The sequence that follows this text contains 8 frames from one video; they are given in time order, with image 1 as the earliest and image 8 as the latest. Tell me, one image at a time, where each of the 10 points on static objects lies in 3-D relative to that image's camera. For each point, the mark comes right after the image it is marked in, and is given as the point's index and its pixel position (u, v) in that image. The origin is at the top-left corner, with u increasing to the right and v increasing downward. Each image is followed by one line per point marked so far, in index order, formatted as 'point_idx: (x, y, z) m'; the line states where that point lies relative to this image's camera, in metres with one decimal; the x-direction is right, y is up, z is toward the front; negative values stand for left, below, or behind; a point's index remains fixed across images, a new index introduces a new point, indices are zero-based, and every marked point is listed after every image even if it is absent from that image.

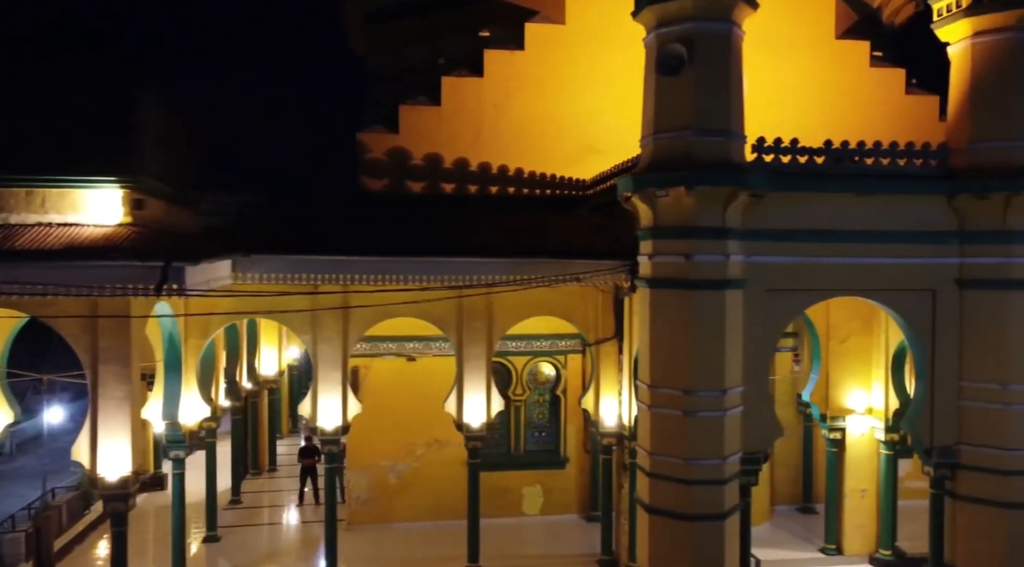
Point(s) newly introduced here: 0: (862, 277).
0: (+3.6, +0.1, +8.5) m
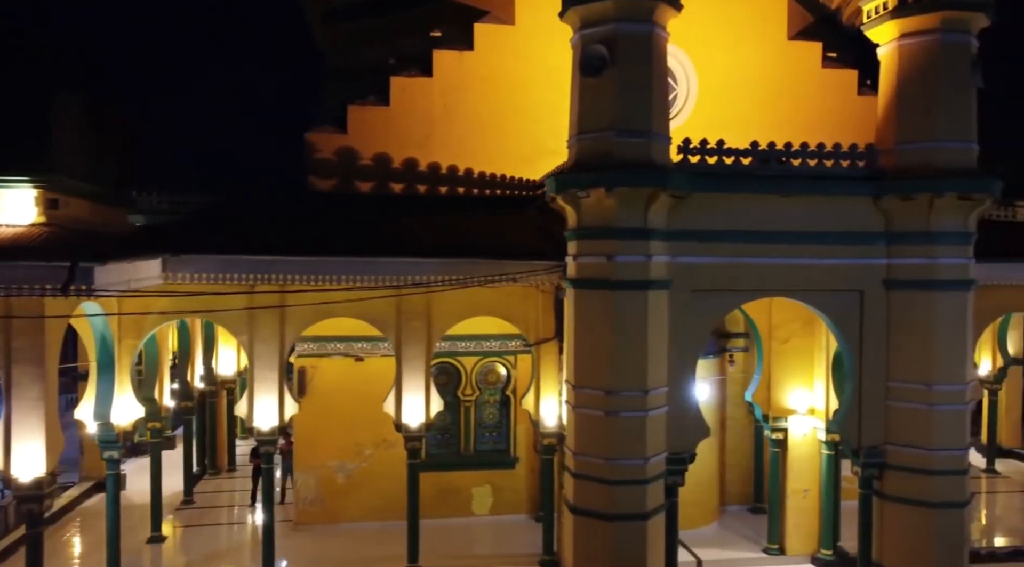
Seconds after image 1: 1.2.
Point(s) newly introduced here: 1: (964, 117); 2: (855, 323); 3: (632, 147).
0: (+2.8, +0.1, +8.5) m
1: (+4.6, +1.7, +8.4) m
2: (+3.6, -0.4, +8.7) m
3: (+1.1, +1.3, +7.8) m
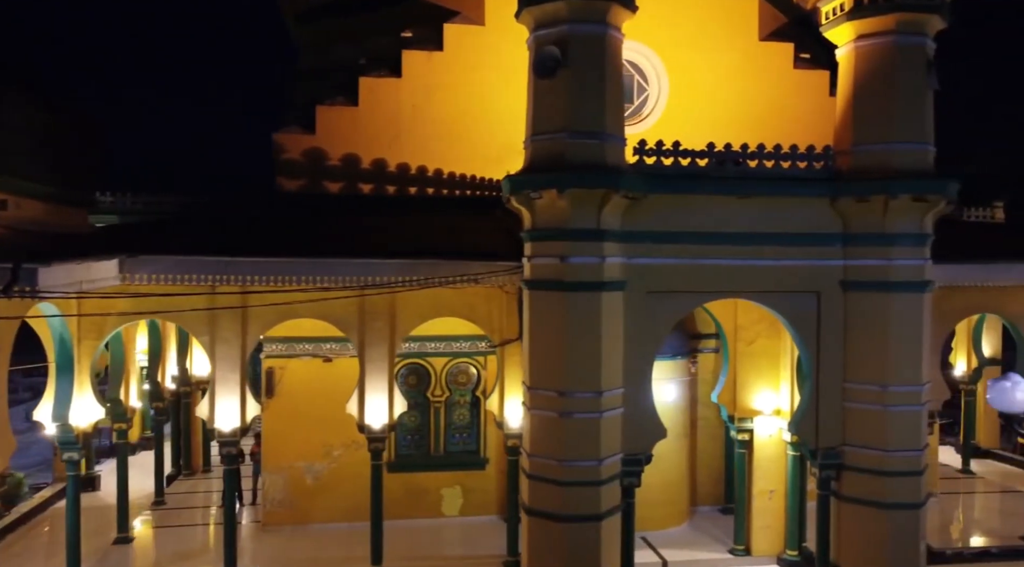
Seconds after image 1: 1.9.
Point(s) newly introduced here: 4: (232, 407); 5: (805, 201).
0: (+2.4, +0.1, +8.5) m
1: (+4.1, +1.7, +8.4) m
2: (+3.1, -0.4, +8.7) m
3: (+0.7, +1.3, +7.8) m
4: (-3.3, -1.4, +9.7) m
5: (+3.0, +0.8, +8.5) m
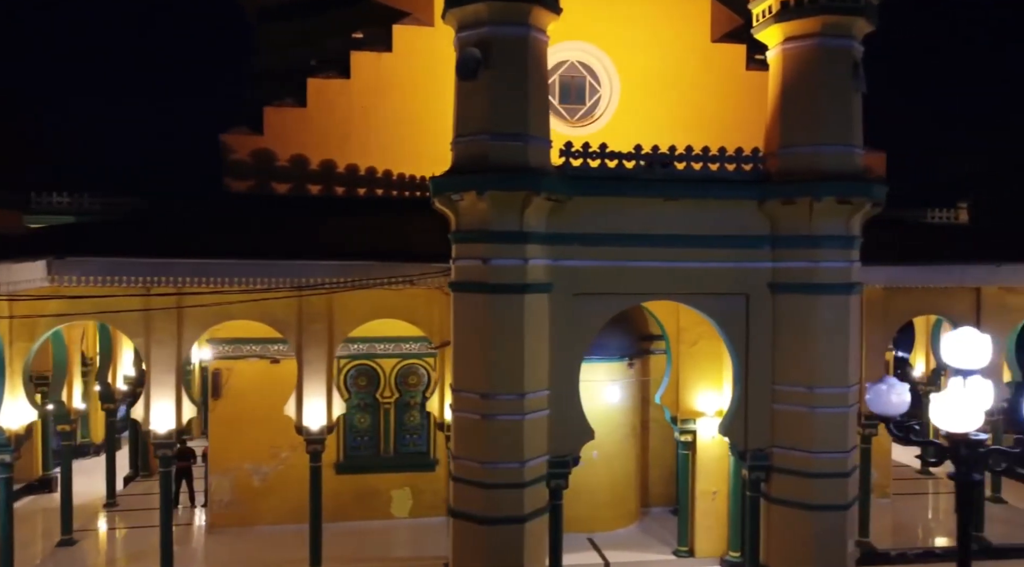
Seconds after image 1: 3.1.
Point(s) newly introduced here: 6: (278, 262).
0: (+1.6, 0.0, +8.5) m
1: (+3.4, +1.6, +8.4) m
2: (+2.4, -0.4, +8.7) m
3: (-0.1, +1.2, +7.8) m
4: (-4.0, -1.5, +9.7) m
5: (+2.3, +0.8, +8.5) m
6: (-2.7, +0.2, +9.5) m
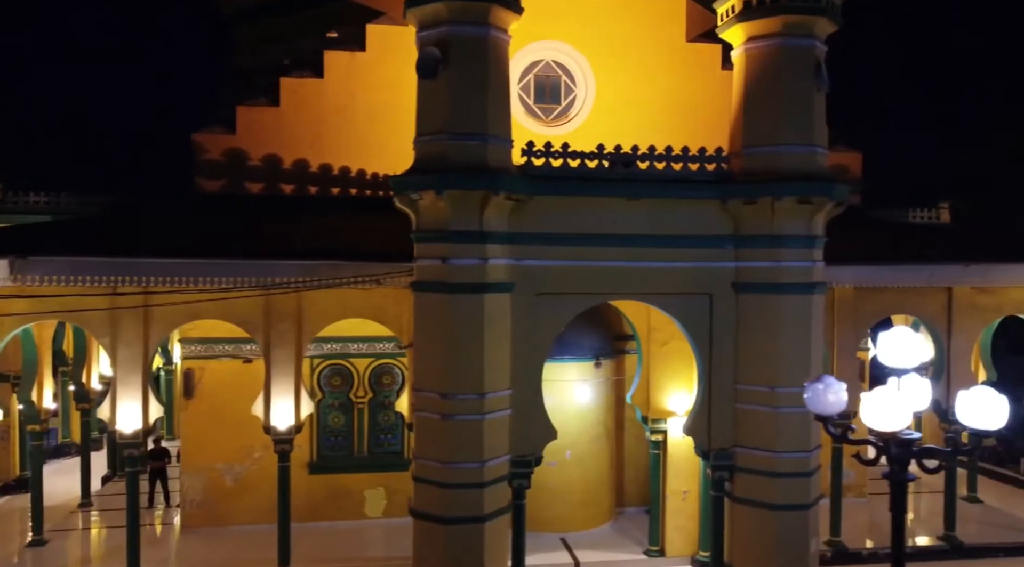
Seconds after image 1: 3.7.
0: (+1.3, 0.0, +8.5) m
1: (+3.0, +1.6, +8.4) m
2: (+2.0, -0.4, +8.7) m
3: (-0.4, +1.2, +7.8) m
4: (-4.4, -1.5, +9.7) m
5: (+1.9, +0.8, +8.5) m
6: (-3.1, +0.3, +9.5) m
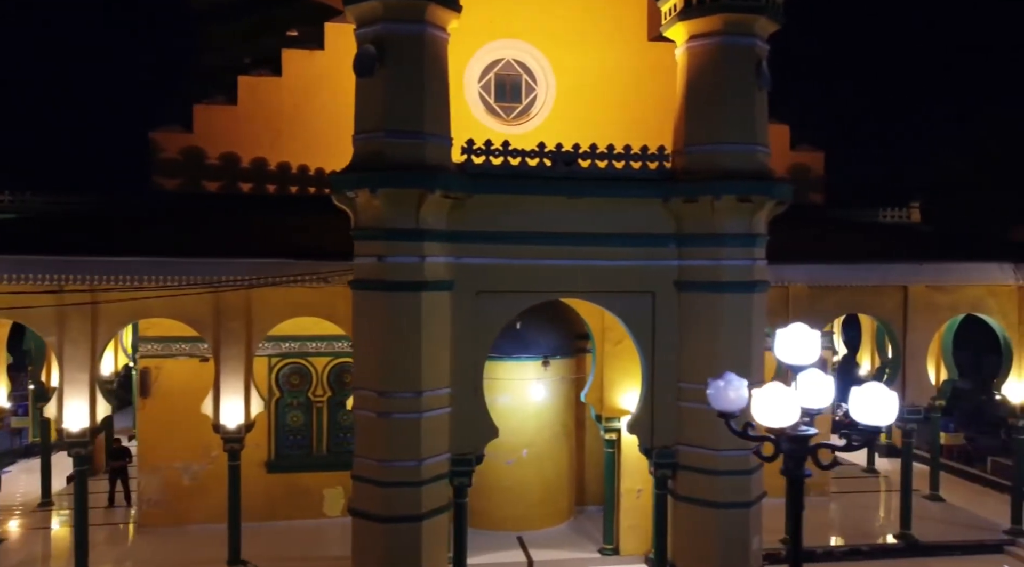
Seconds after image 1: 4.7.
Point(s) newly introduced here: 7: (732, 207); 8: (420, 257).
0: (+0.7, +0.1, +8.5) m
1: (+2.4, +1.7, +8.4) m
2: (+1.4, -0.4, +8.7) m
3: (-1.0, +1.3, +7.7) m
4: (-5.0, -1.4, +9.7) m
5: (+1.3, +0.8, +8.5) m
6: (-3.7, +0.3, +9.5) m
7: (+2.2, +0.8, +8.3) m
8: (-0.9, +0.2, +7.8) m
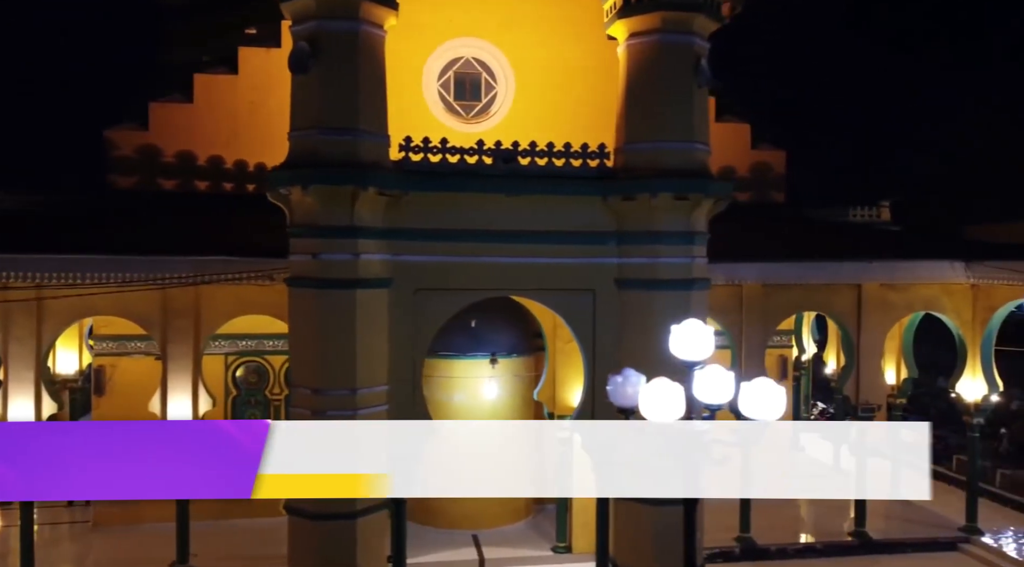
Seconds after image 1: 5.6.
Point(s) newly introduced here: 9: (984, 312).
0: (+0.1, +0.1, +8.5) m
1: (+1.8, +1.7, +8.4) m
2: (+0.8, -0.4, +8.7) m
3: (-1.6, +1.3, +7.7) m
4: (-5.6, -1.4, +9.6) m
5: (+0.7, +0.9, +8.5) m
6: (-4.3, +0.3, +9.5) m
7: (+1.6, +0.8, +8.3) m
8: (-1.5, +0.3, +7.8) m
9: (+6.7, -0.4, +11.8) m
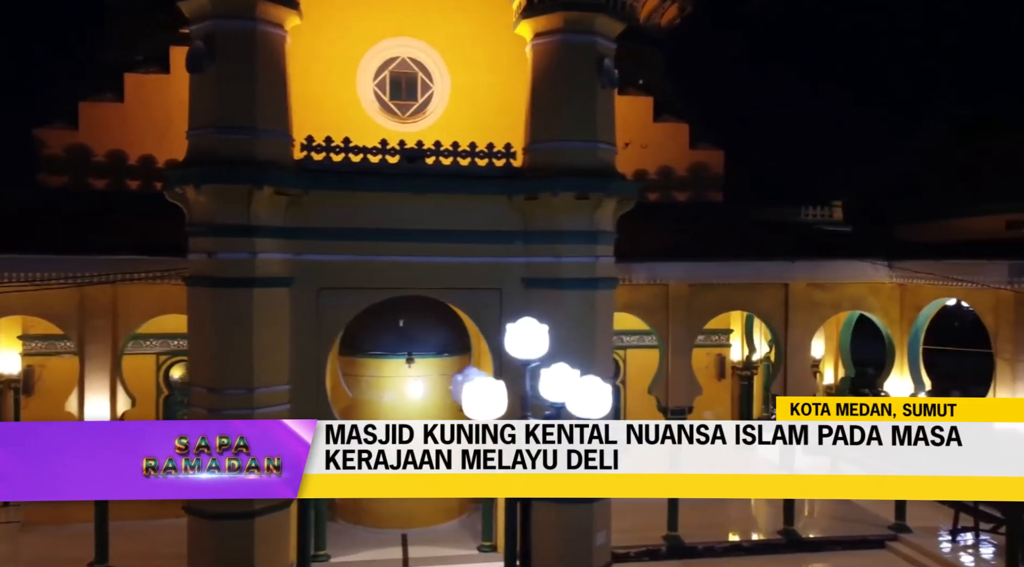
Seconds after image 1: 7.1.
0: (-0.9, +0.1, +8.5) m
1: (+0.8, +1.7, +8.5) m
2: (-0.2, -0.4, +8.8) m
3: (-2.6, +1.3, +7.7) m
4: (-6.6, -1.4, +9.6) m
5: (-0.3, +0.9, +8.5) m
6: (-5.3, +0.3, +9.4) m
7: (+0.6, +0.8, +8.3) m
8: (-2.4, +0.3, +7.8) m
9: (+5.7, -0.4, +11.9) m
